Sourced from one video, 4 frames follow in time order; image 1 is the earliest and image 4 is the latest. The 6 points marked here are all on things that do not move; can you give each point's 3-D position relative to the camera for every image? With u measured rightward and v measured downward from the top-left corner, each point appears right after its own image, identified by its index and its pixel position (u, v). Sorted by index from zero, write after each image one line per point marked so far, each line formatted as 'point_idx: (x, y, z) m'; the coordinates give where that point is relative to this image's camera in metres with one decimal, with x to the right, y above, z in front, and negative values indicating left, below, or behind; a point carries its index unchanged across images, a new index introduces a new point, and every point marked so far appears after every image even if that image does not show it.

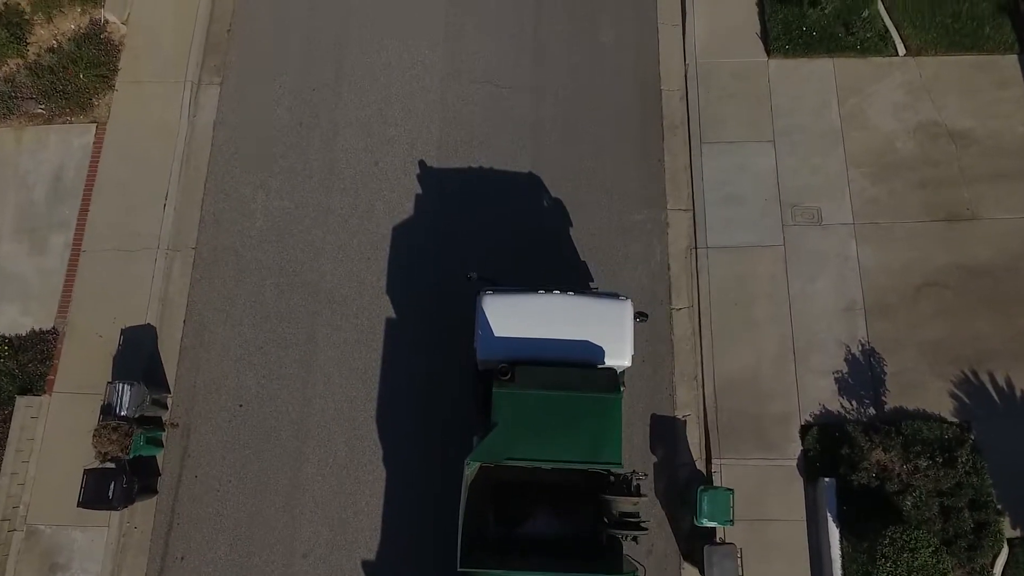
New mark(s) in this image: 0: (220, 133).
0: (-4.9, +2.6, +10.6) m
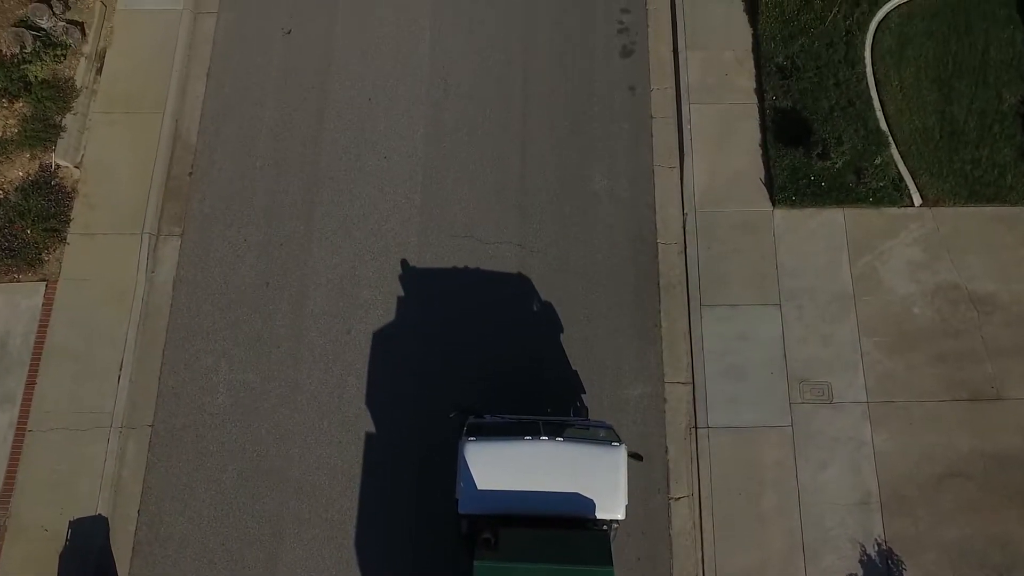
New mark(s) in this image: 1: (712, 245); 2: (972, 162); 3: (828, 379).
0: (-5.2, -0.1, +9.8) m
1: (+3.1, +0.7, +9.7) m
2: (+7.2, +2.0, +9.7) m
3: (+4.6, -1.3, +9.1) m
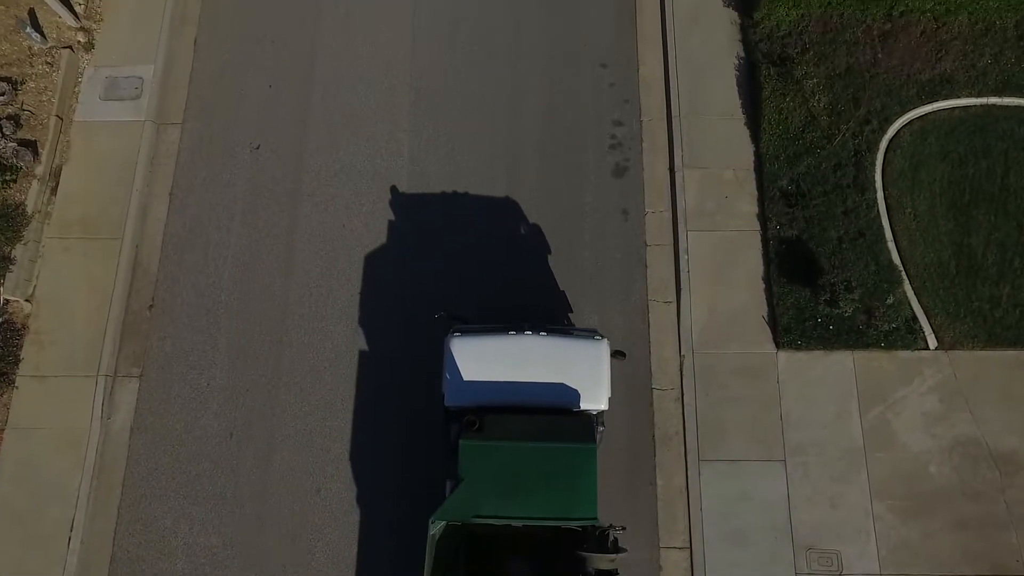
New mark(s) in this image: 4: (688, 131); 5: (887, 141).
0: (-5.4, -2.2, +9.1) m
1: (+2.9, -1.5, +9.0) m
2: (+6.9, -0.2, +9.0) m
3: (+4.3, -3.5, +8.4) m
4: (+2.8, +2.5, +10.0) m
5: (+5.8, +2.3, +9.7) m
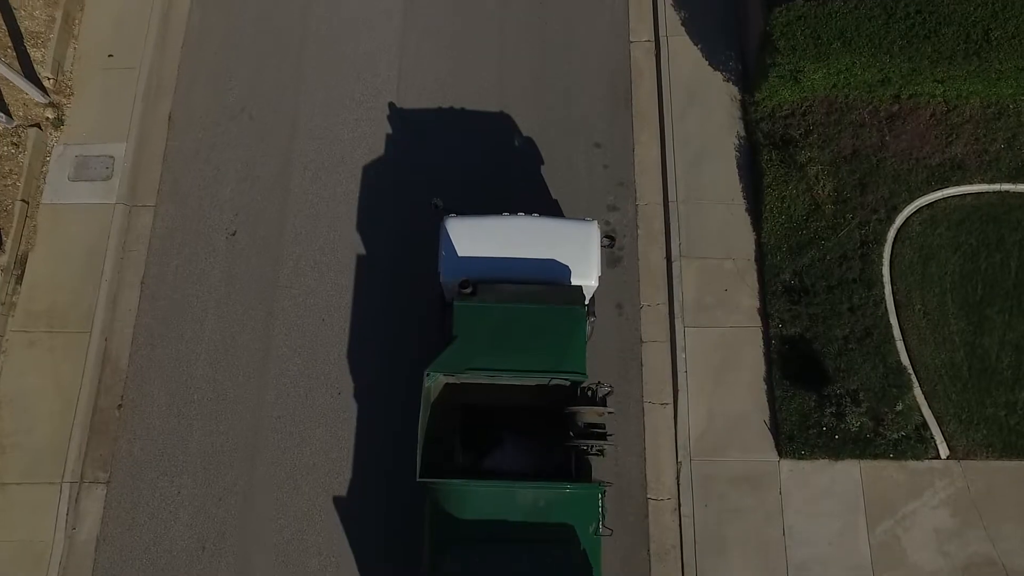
0: (-5.6, -3.7, +8.6) m
1: (+2.7, -2.9, +8.5) m
2: (+6.7, -1.6, +8.5) m
3: (+4.2, -4.9, +7.9) m
4: (+2.7, +1.1, +9.5) m
5: (+5.6, +0.8, +9.2) m
